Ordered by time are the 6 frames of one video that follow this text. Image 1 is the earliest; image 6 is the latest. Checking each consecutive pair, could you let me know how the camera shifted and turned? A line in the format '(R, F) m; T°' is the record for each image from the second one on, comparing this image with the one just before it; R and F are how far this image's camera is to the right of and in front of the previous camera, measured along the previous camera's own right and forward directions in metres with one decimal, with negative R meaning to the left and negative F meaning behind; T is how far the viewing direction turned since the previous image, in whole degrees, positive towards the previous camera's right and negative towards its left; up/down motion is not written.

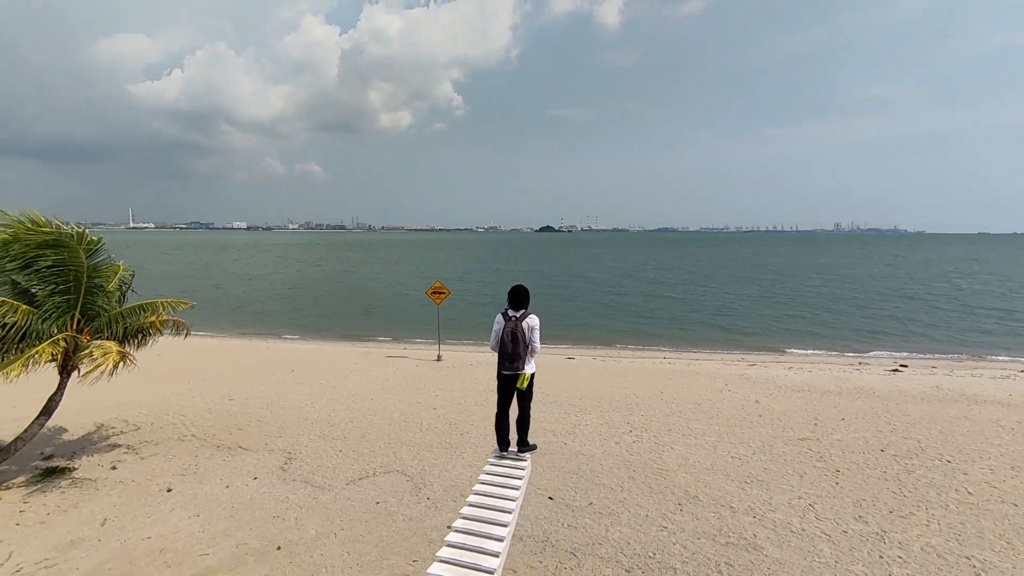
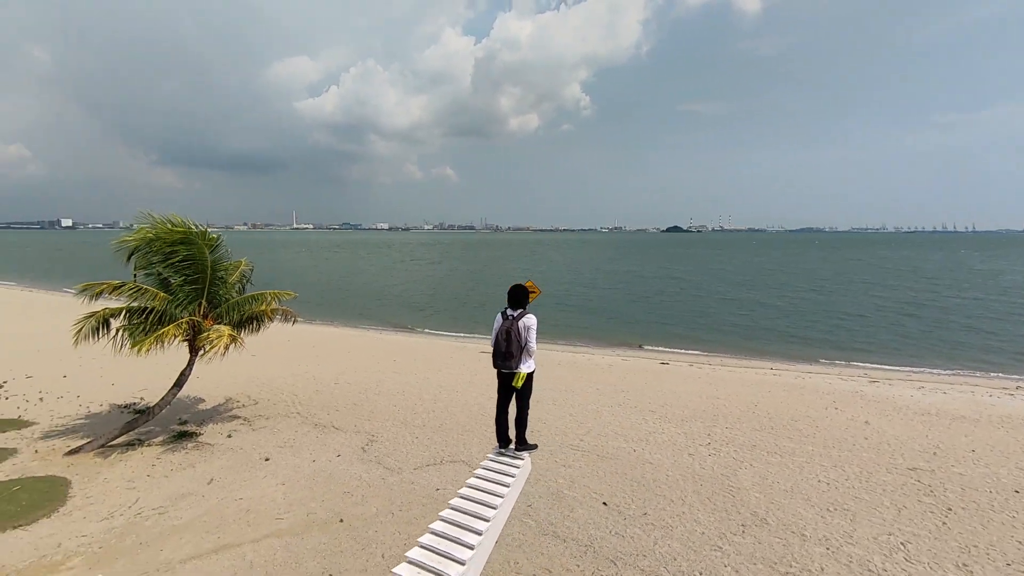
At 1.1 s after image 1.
(+0.9, +0.1) m; -13°
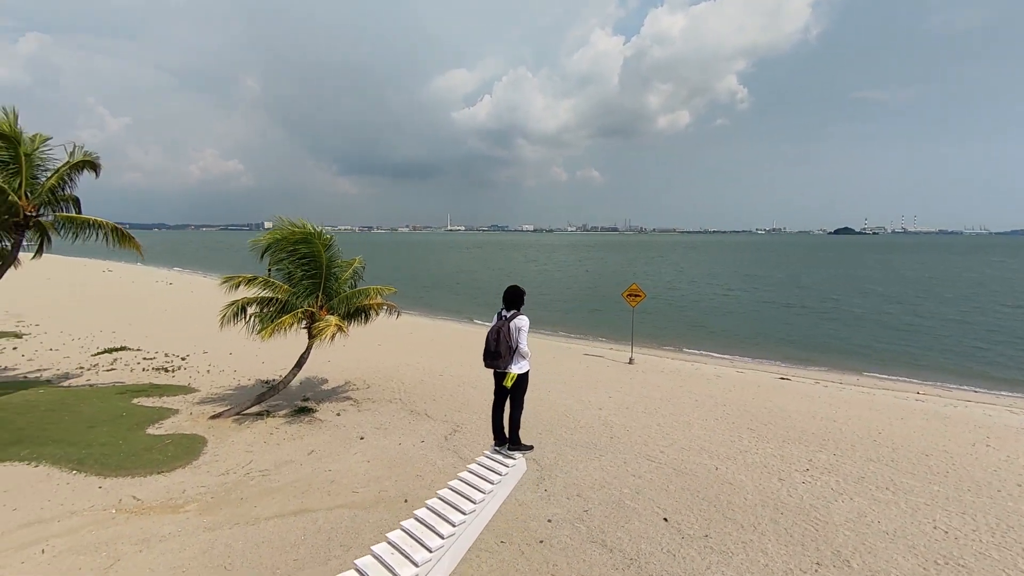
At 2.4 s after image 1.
(+1.1, +0.1) m; -15°
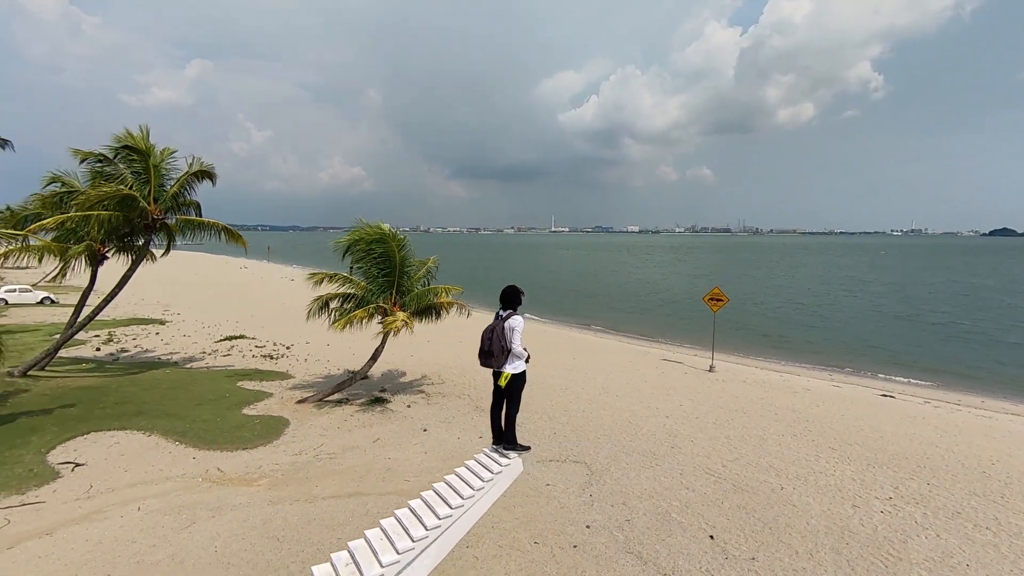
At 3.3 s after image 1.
(+0.8, 0.0) m; -11°
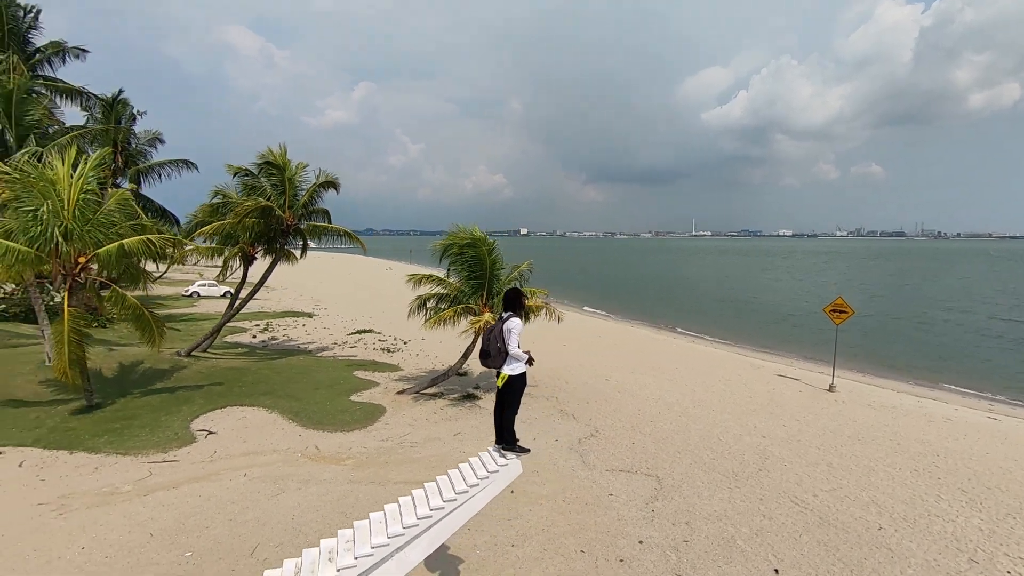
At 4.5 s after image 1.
(+1.0, +0.1) m; -14°
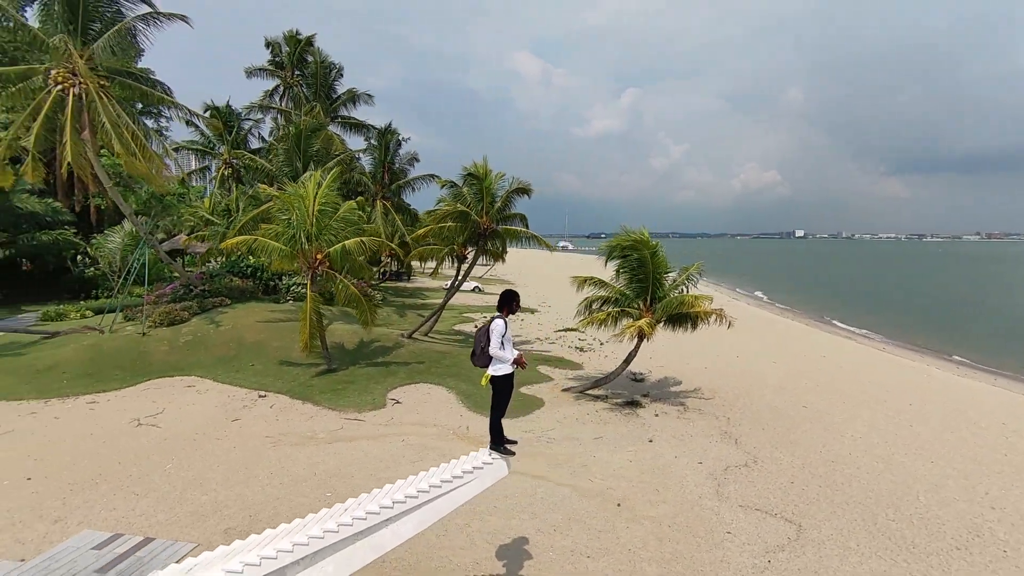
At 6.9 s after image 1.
(+1.9, +0.4) m; -26°
